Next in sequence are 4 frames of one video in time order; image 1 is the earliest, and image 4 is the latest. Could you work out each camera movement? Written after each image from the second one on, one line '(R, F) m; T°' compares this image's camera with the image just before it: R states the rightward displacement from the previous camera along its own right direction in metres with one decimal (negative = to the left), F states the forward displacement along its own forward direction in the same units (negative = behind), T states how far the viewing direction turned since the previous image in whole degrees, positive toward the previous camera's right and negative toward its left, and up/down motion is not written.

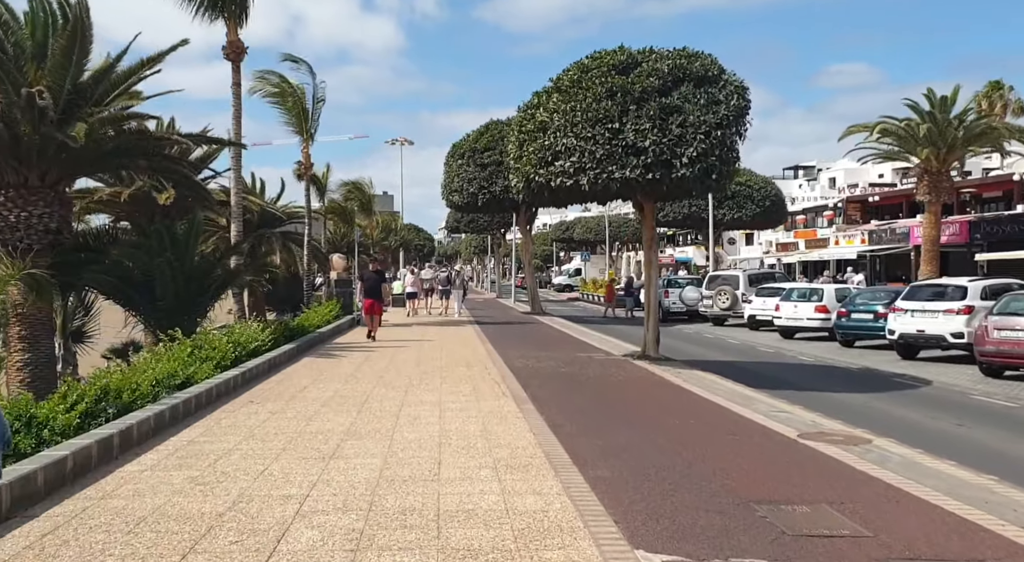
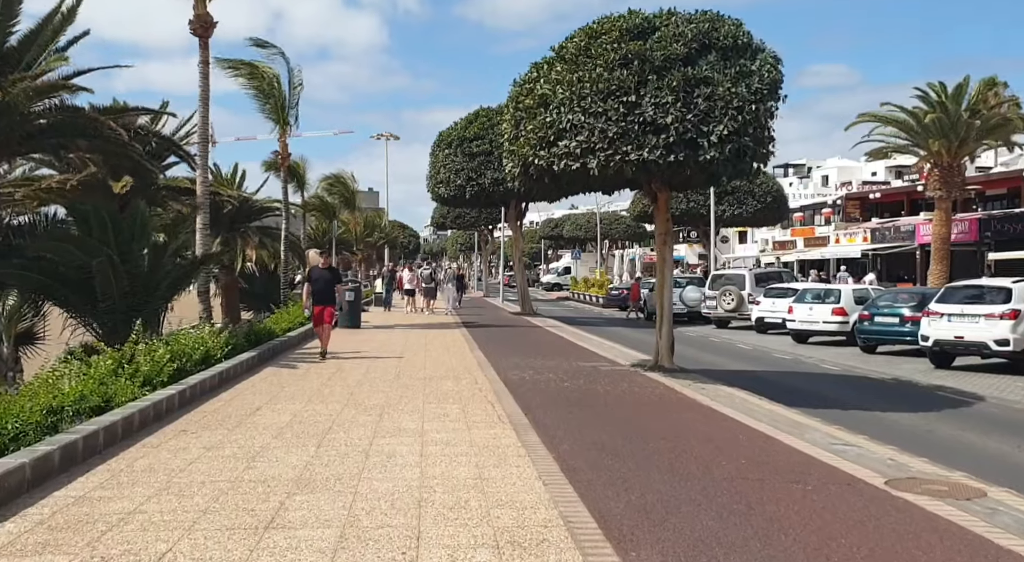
(-0.1, +2.0) m; +1°
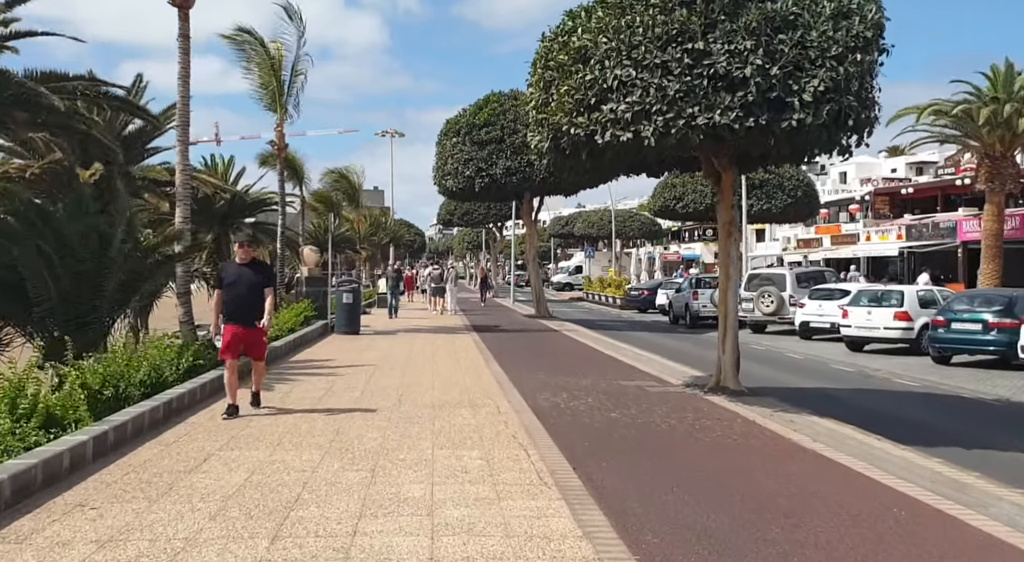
(-0.3, +2.6) m; 0°
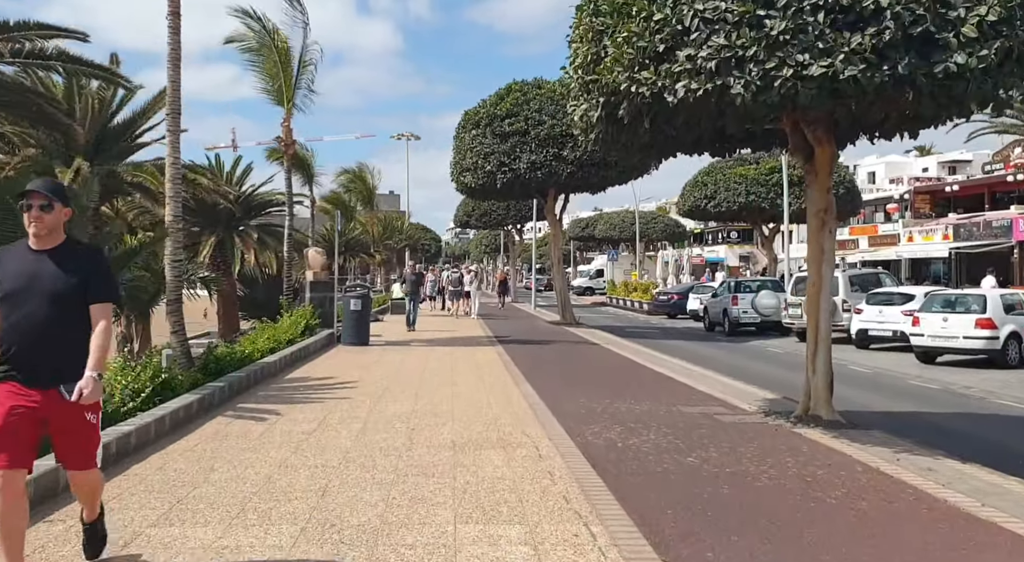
(-0.2, +2.2) m; -1°
